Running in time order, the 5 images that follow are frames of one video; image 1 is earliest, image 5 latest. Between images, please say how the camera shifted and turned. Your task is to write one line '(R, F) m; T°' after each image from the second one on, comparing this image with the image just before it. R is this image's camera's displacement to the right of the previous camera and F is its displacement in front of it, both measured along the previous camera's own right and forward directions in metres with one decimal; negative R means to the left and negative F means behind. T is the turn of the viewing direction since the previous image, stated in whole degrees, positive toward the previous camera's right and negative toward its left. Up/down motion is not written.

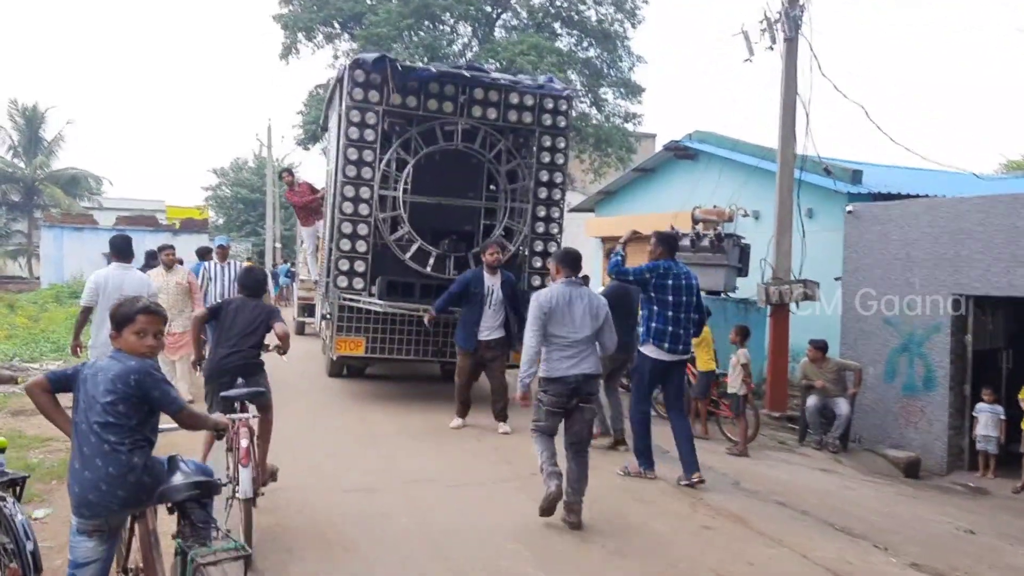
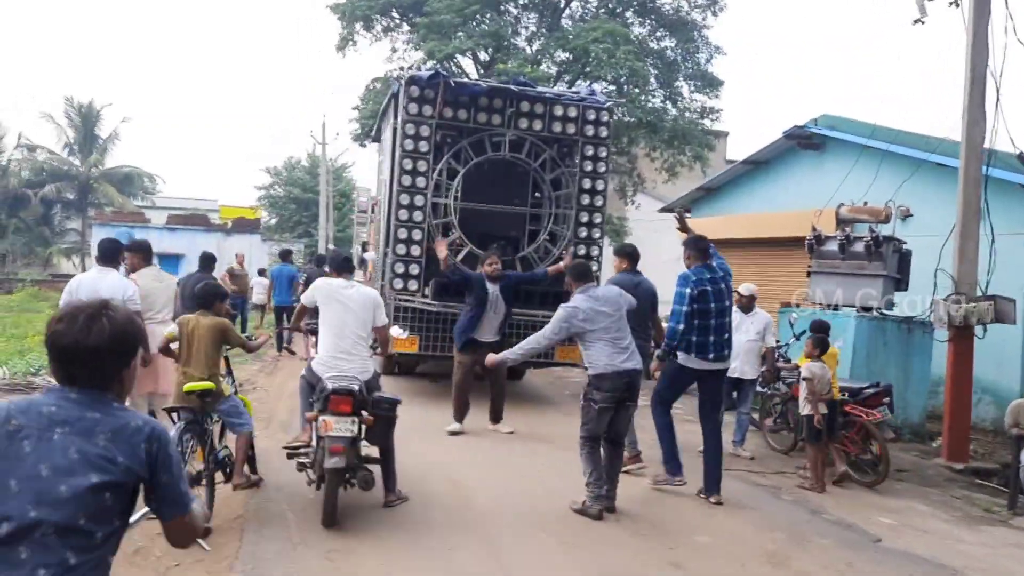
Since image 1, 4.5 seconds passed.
(-0.6, +1.9) m; -3°
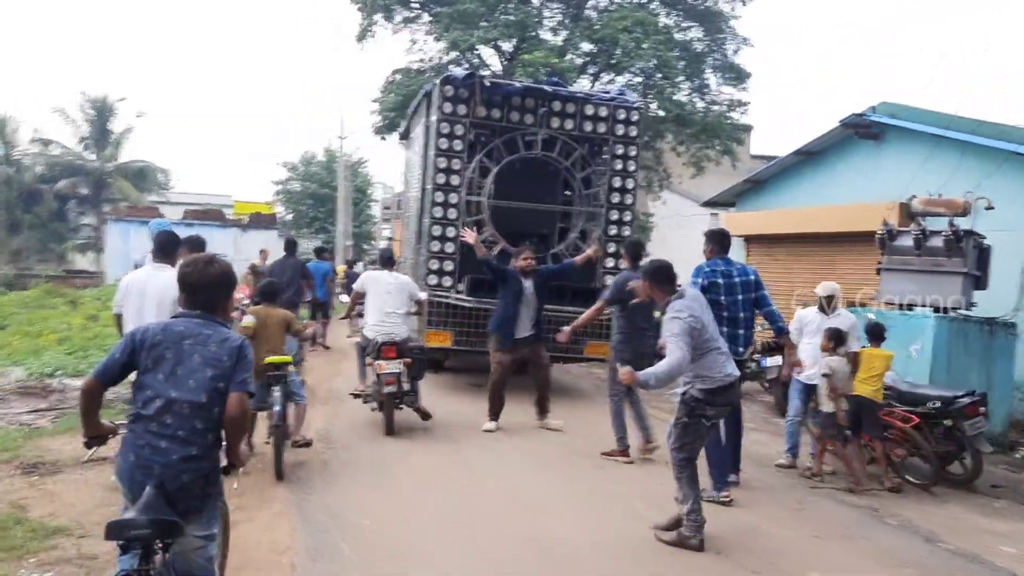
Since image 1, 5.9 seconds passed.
(-0.4, +0.6) m; -1°
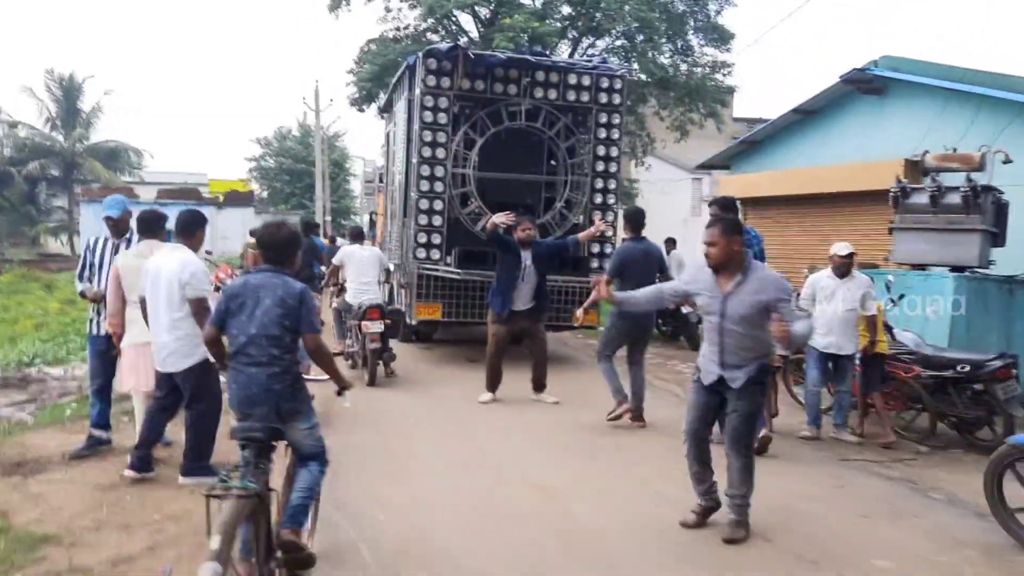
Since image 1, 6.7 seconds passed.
(-0.2, +0.4) m; +1°
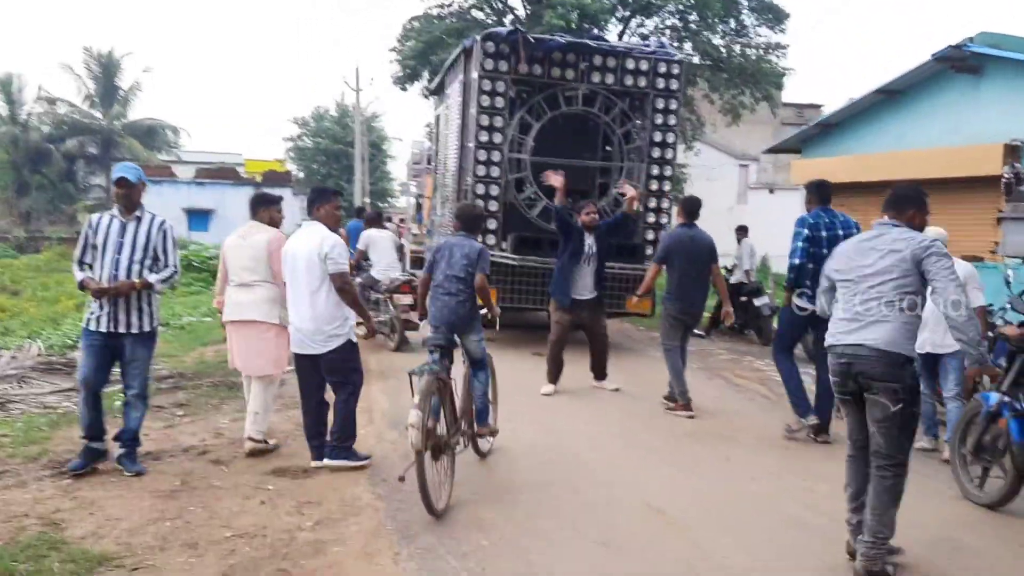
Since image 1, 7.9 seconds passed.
(-0.4, +0.6) m; -2°
